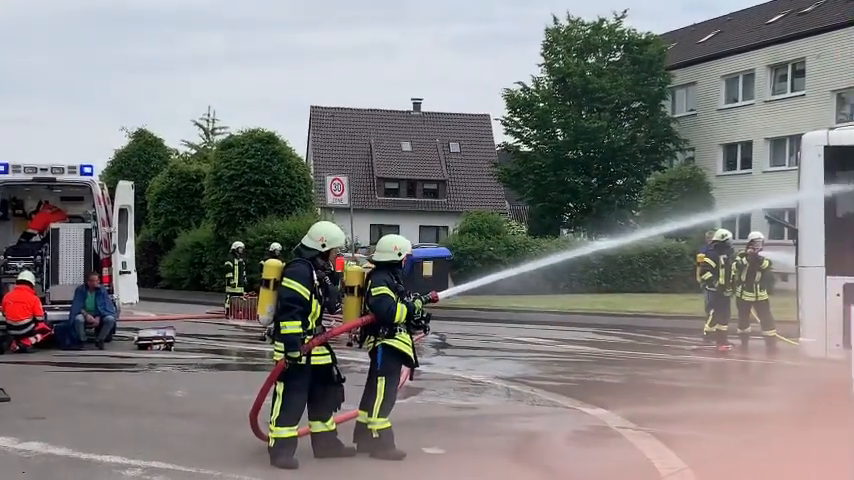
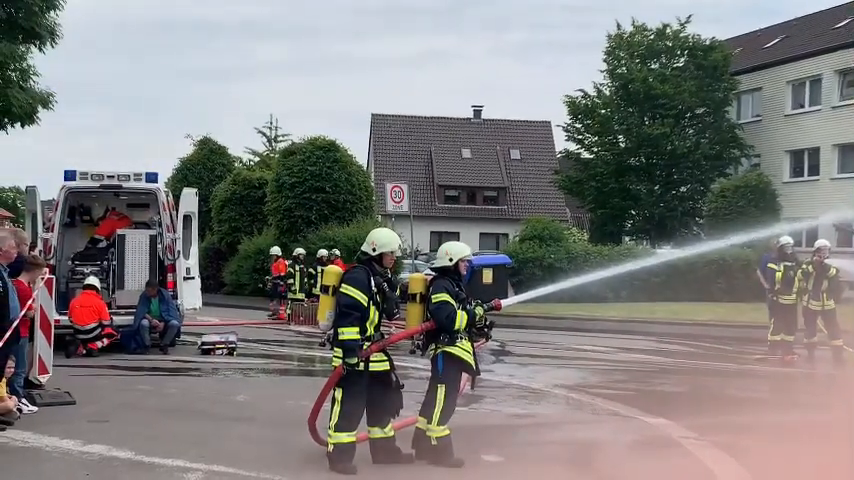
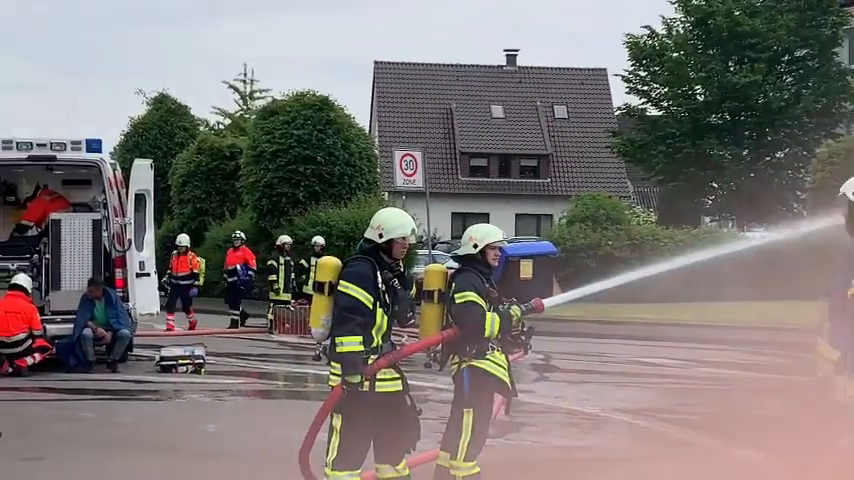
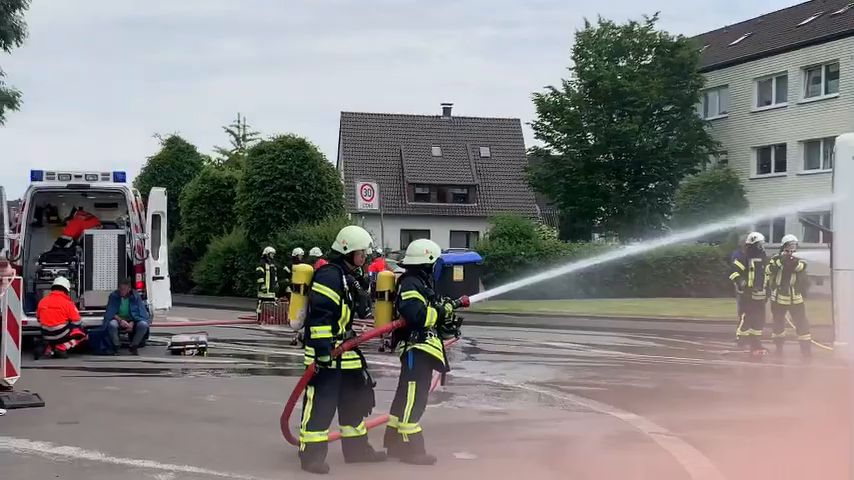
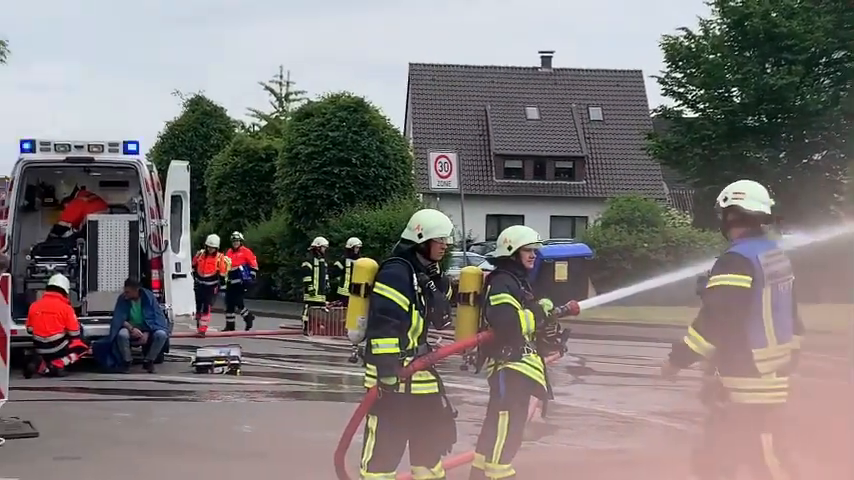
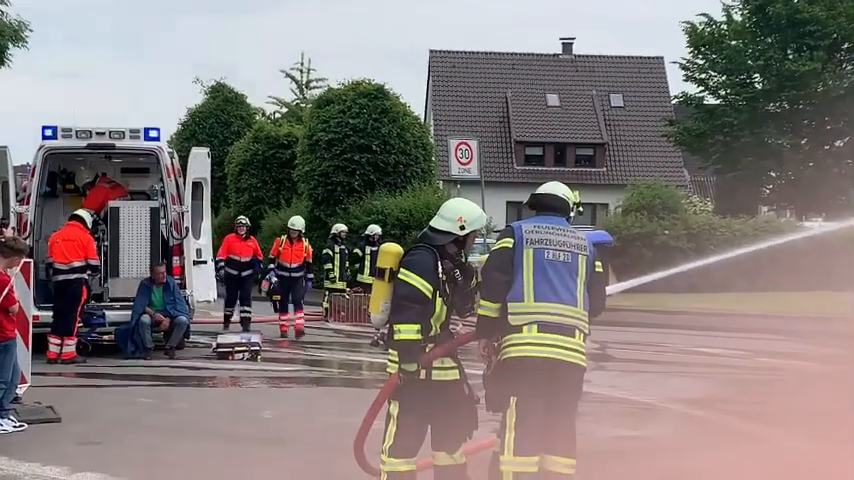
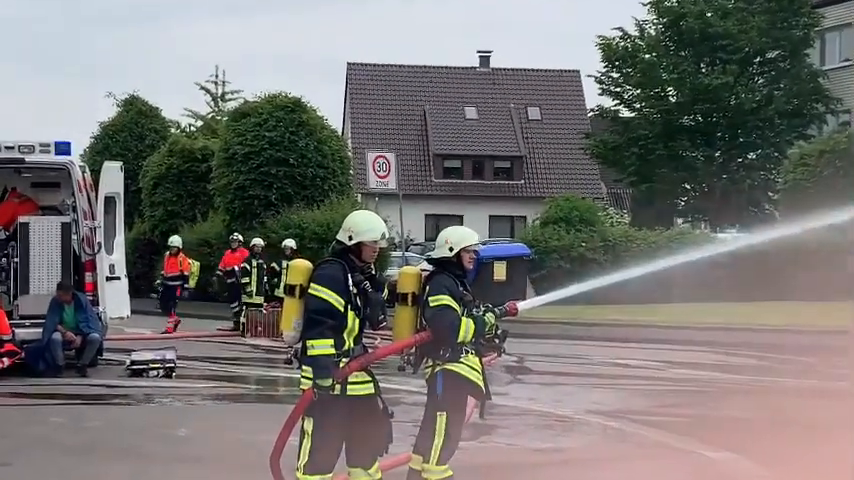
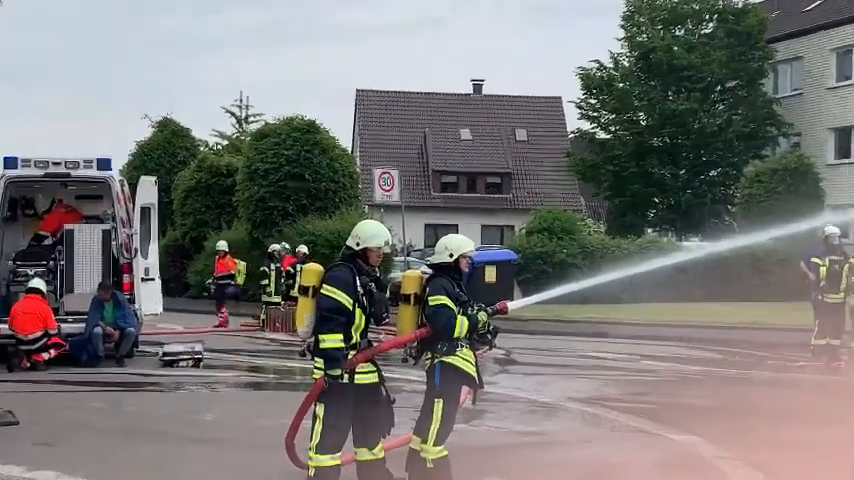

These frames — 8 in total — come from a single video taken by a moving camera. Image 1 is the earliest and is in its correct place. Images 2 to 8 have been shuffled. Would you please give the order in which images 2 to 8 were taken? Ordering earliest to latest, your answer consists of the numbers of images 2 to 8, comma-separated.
4, 2, 8, 7, 3, 5, 6
